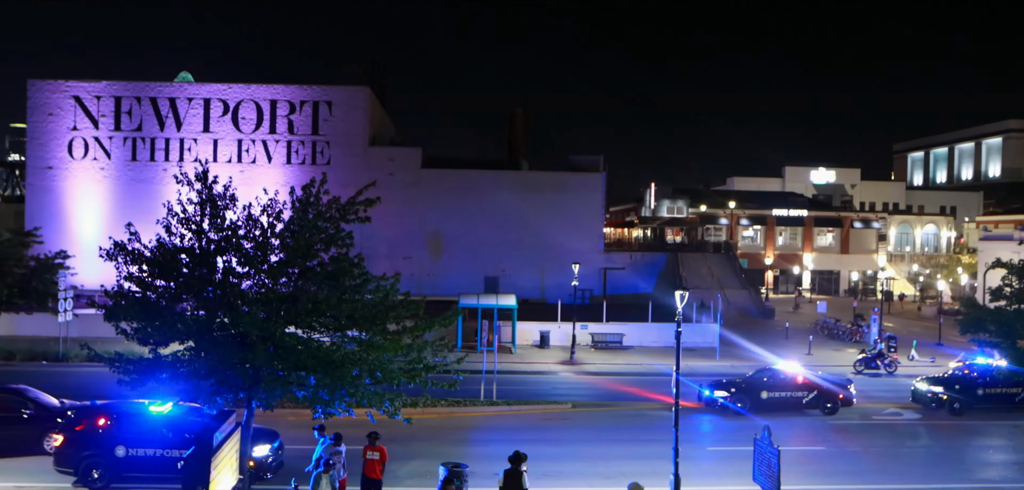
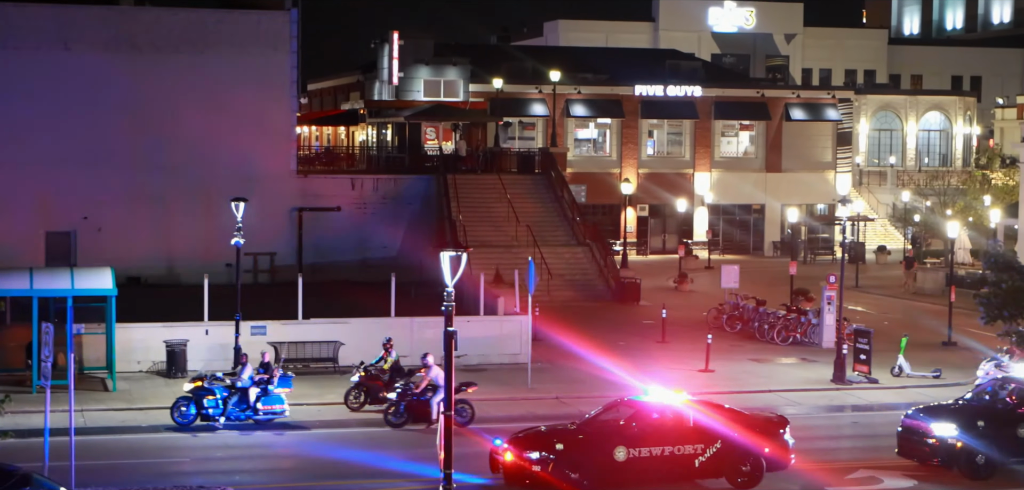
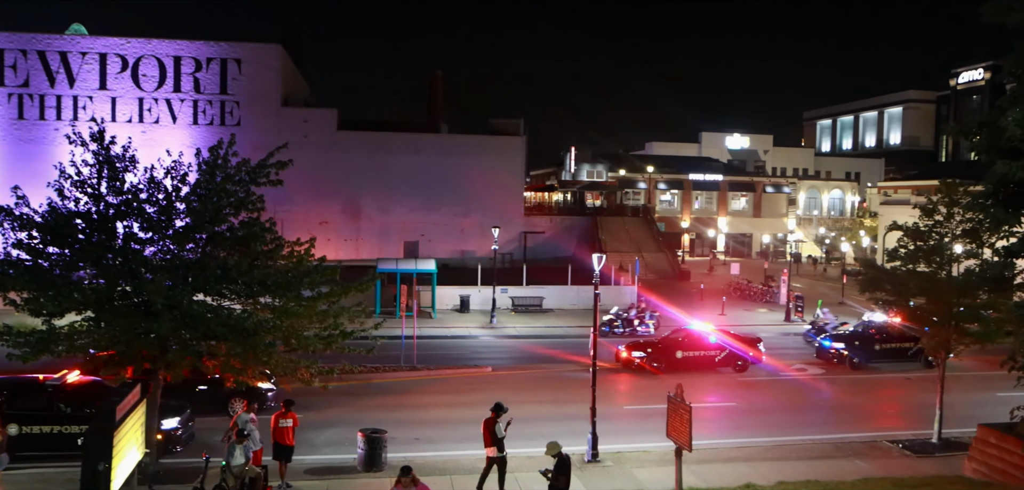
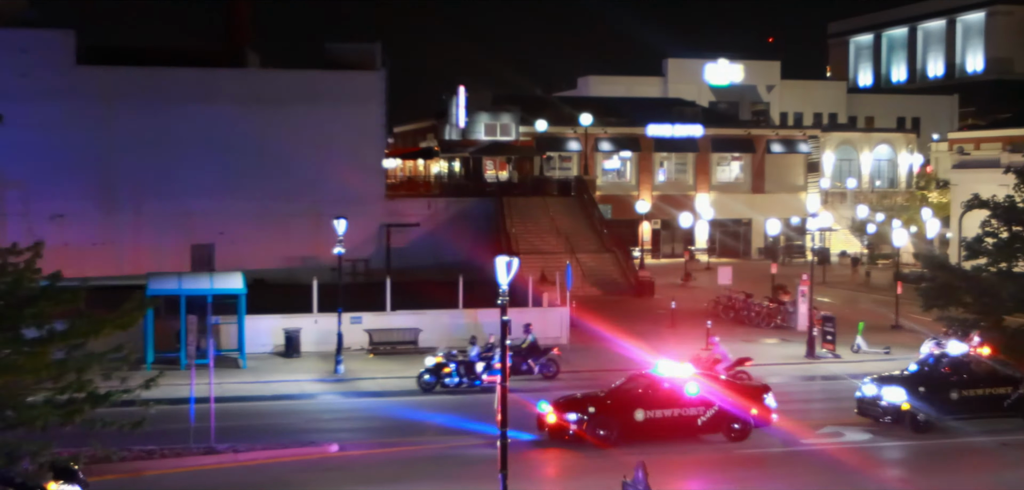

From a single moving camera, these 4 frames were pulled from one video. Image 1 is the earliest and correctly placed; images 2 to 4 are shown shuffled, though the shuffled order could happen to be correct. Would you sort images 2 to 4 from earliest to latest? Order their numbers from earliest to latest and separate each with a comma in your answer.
3, 4, 2
